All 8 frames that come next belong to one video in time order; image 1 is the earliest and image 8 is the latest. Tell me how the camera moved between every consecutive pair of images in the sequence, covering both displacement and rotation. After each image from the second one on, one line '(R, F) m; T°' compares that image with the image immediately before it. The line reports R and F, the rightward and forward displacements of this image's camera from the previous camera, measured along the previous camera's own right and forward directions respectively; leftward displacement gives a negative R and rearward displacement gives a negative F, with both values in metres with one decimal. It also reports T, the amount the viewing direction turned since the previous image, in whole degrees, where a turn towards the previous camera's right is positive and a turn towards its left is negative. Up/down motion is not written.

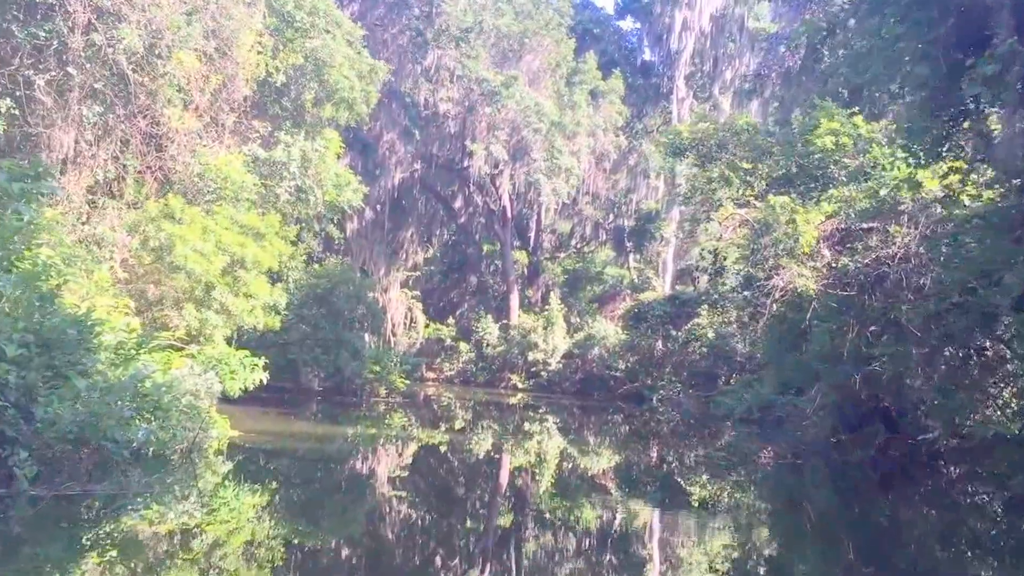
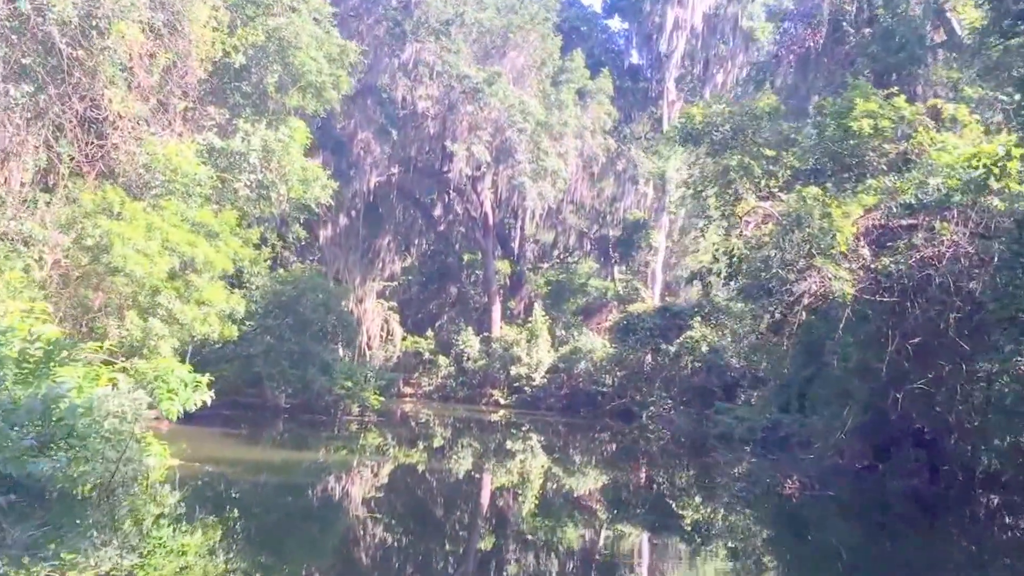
(-0.1, +1.3) m; +1°
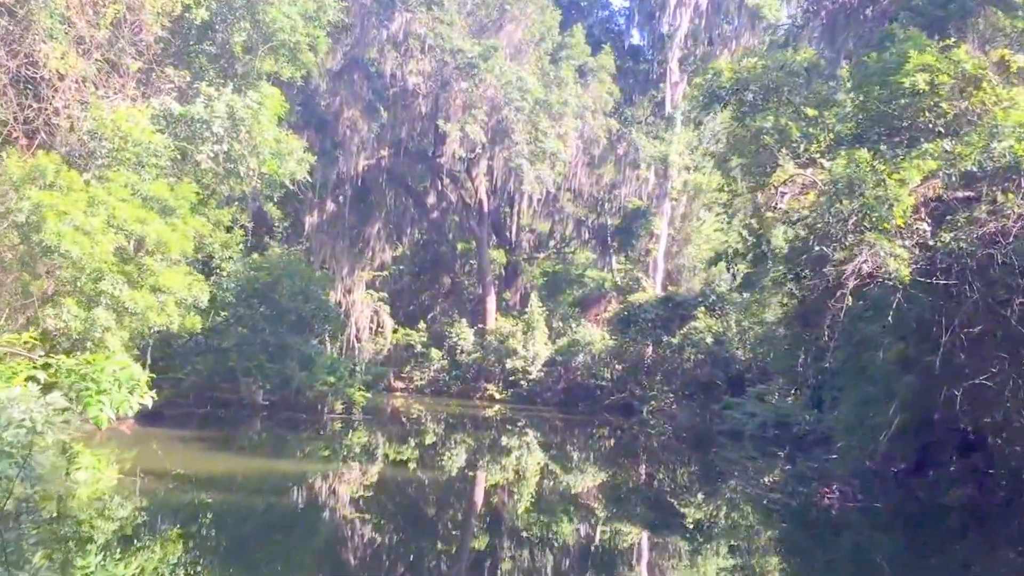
(0.0, +1.2) m; 0°
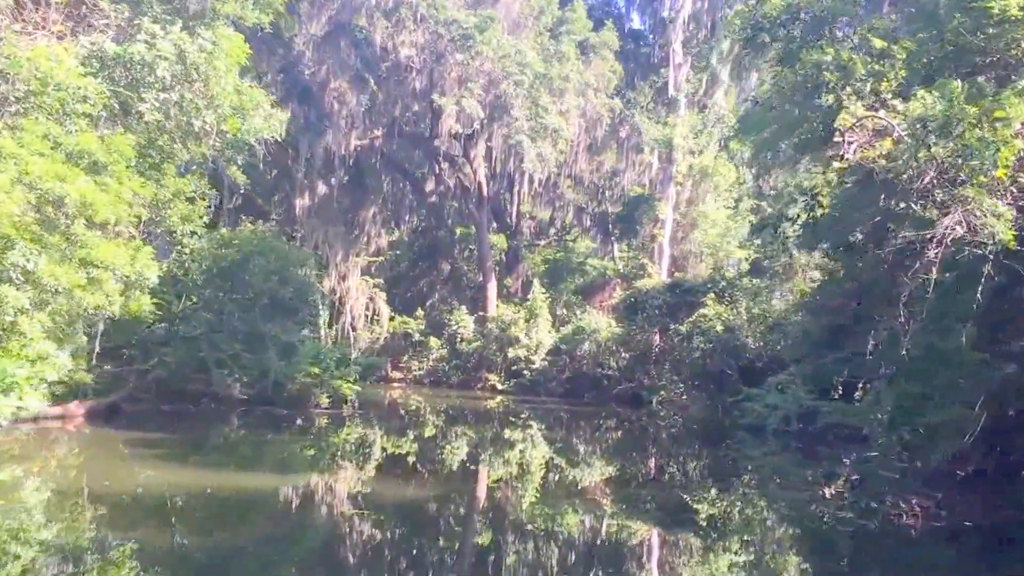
(0.0, +1.3) m; 0°
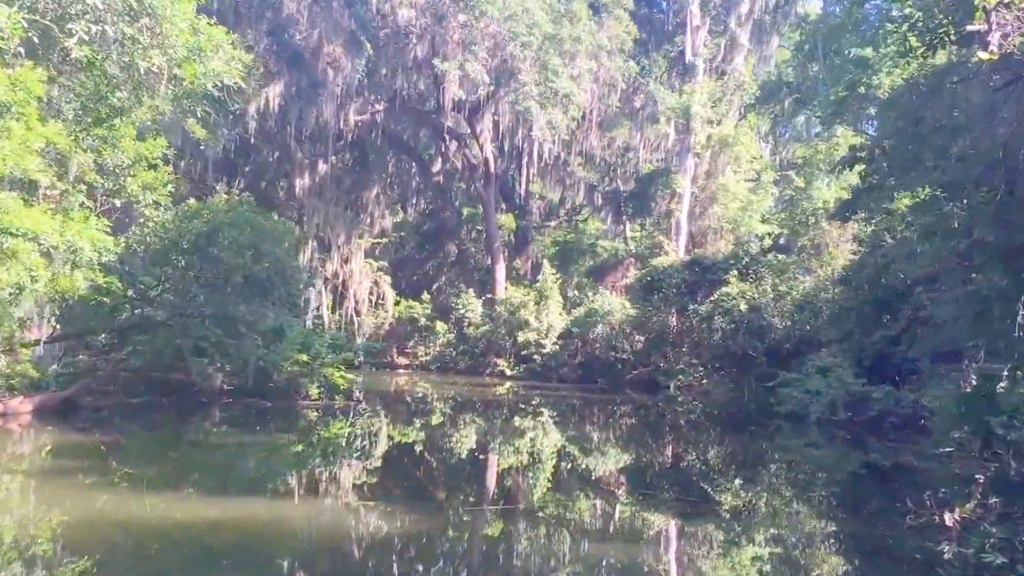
(0.0, +1.1) m; -1°
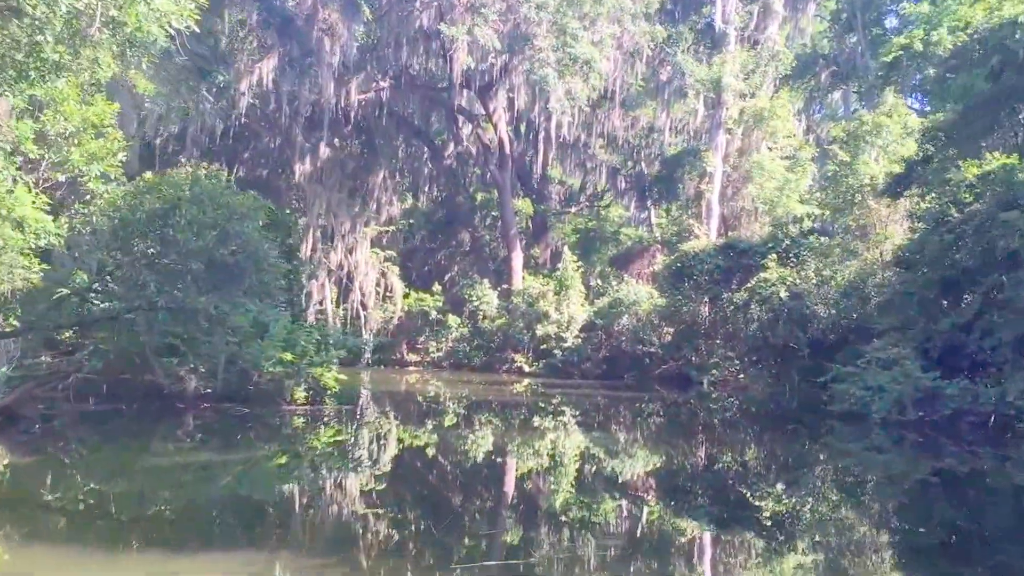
(+0.1, +1.9) m; -1°
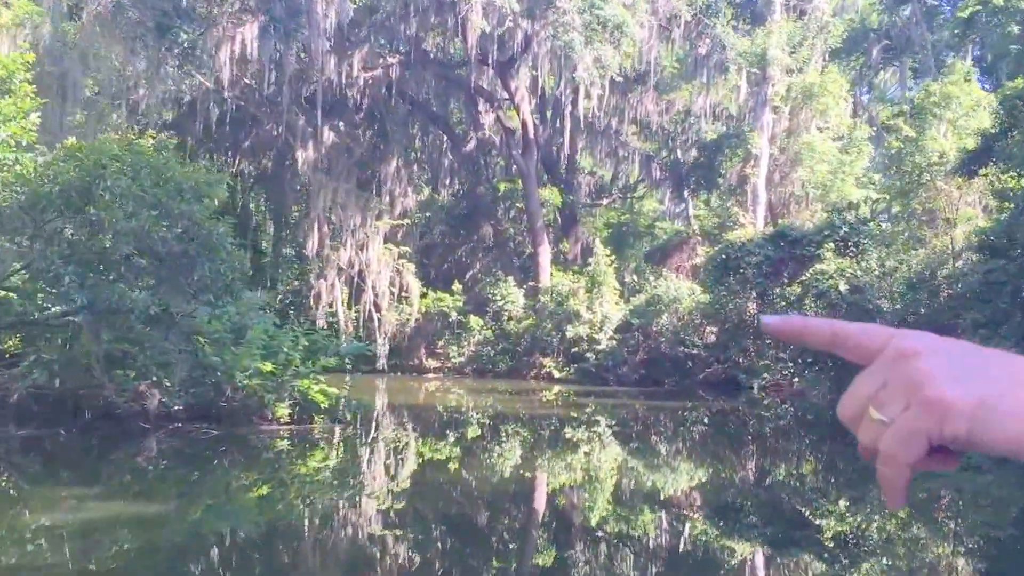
(+0.1, +2.0) m; -2°
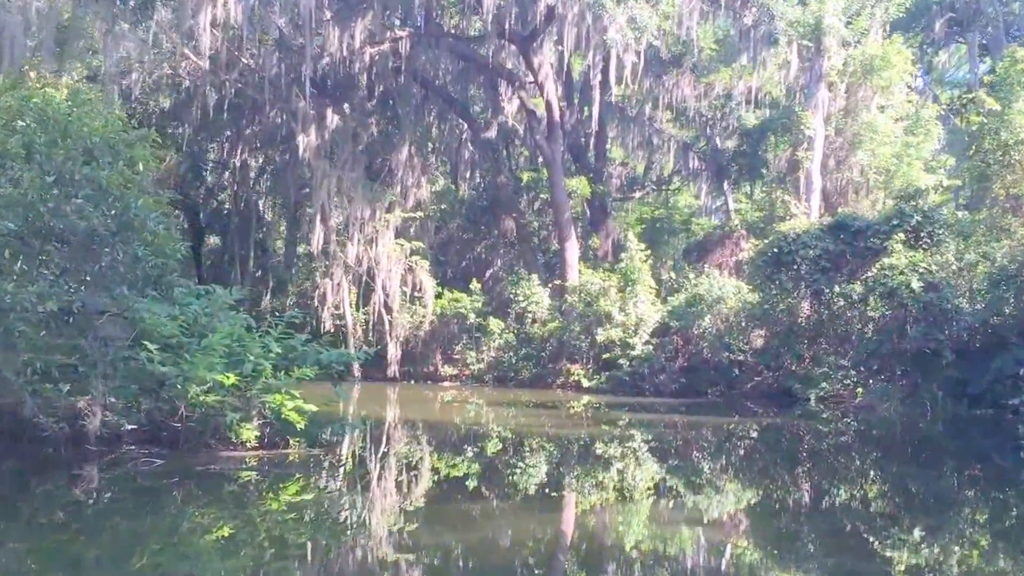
(+0.1, +2.2) m; -2°
